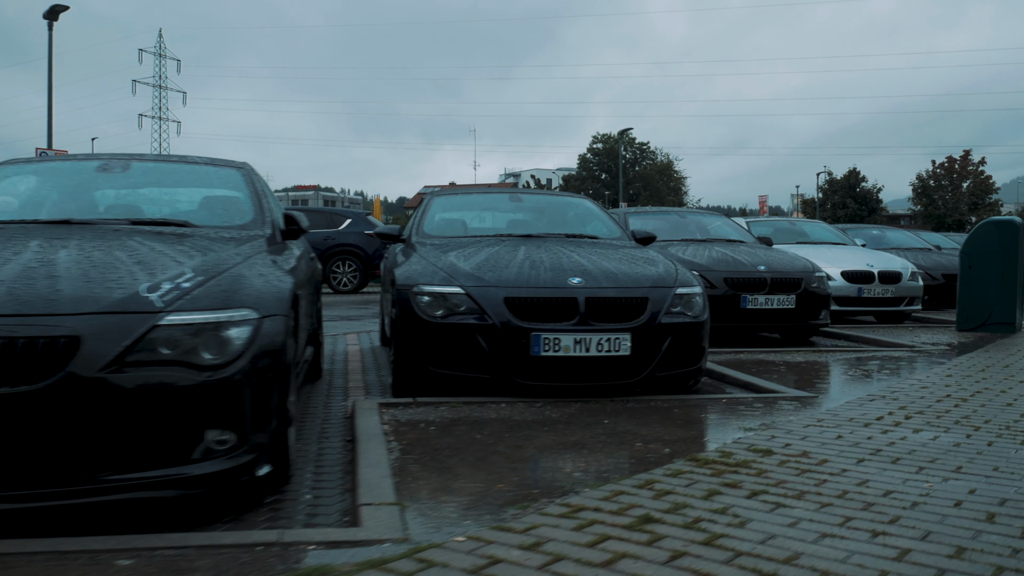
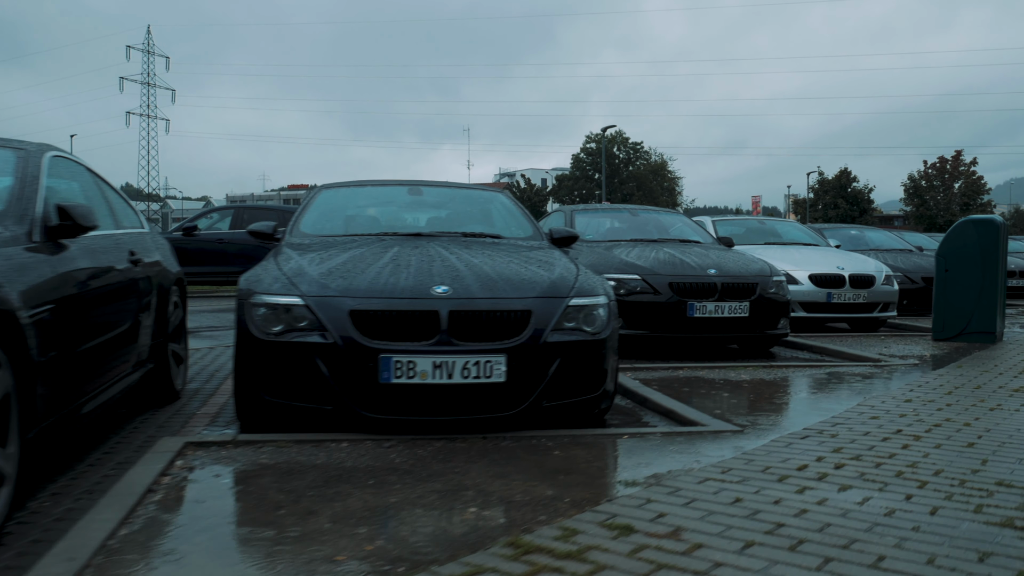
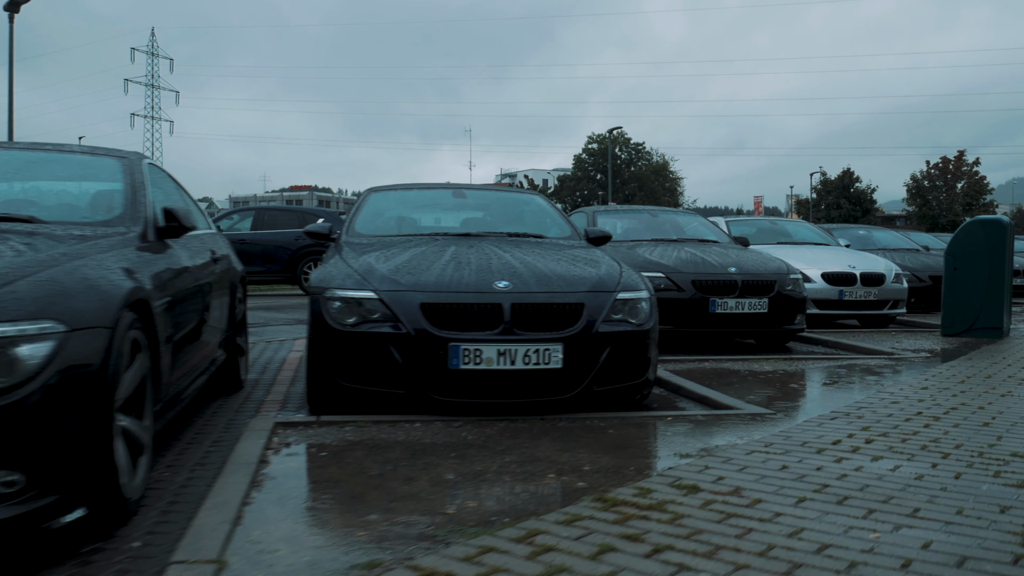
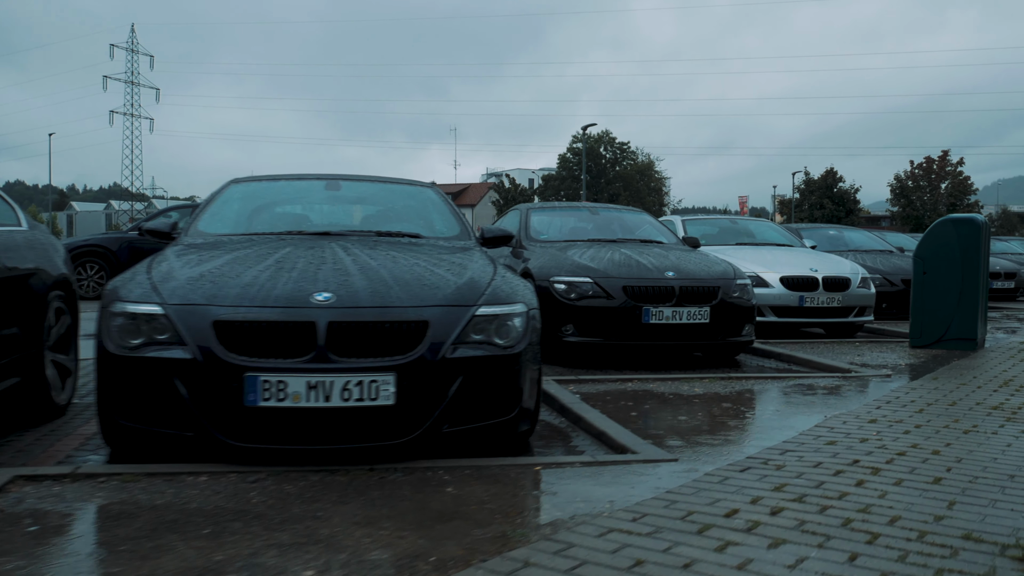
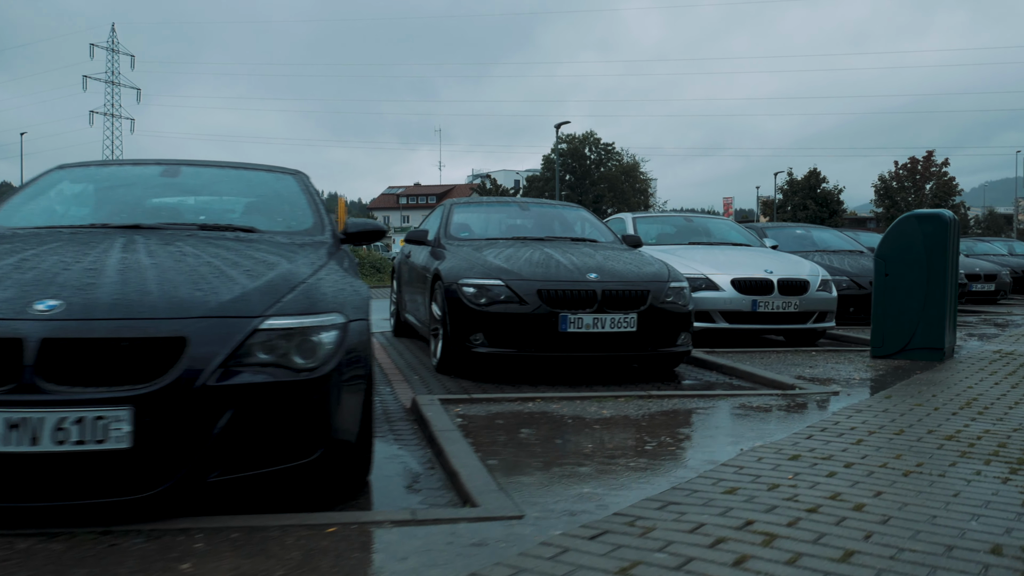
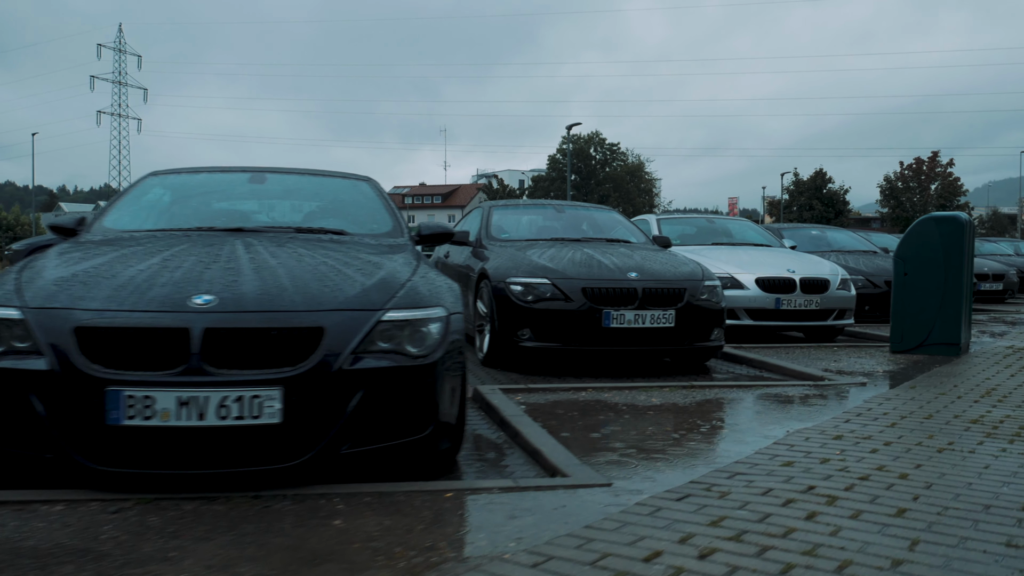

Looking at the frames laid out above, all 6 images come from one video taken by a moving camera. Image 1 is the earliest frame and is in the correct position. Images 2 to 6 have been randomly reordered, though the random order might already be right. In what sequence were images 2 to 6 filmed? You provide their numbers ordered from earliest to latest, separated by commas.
3, 2, 4, 6, 5
